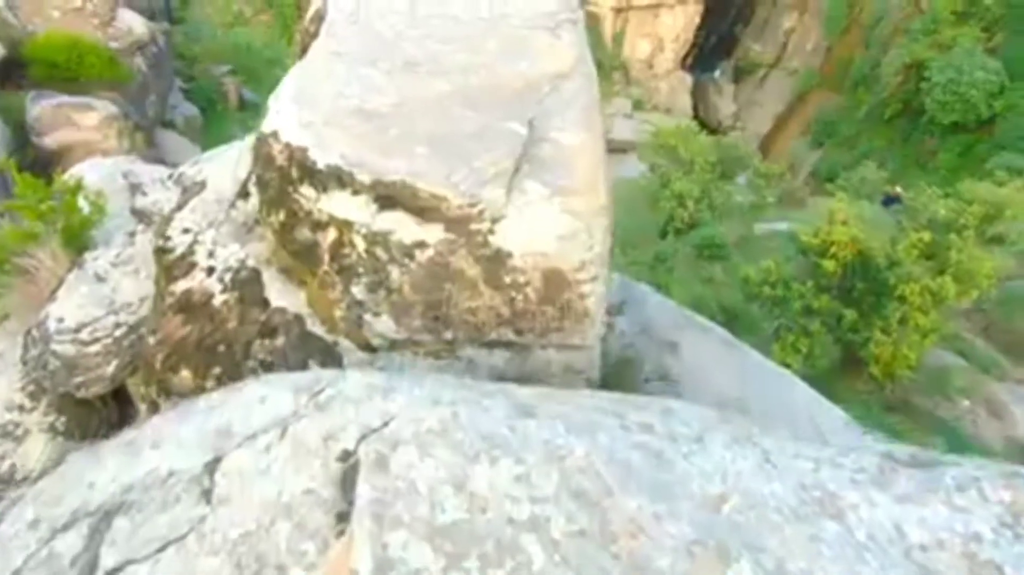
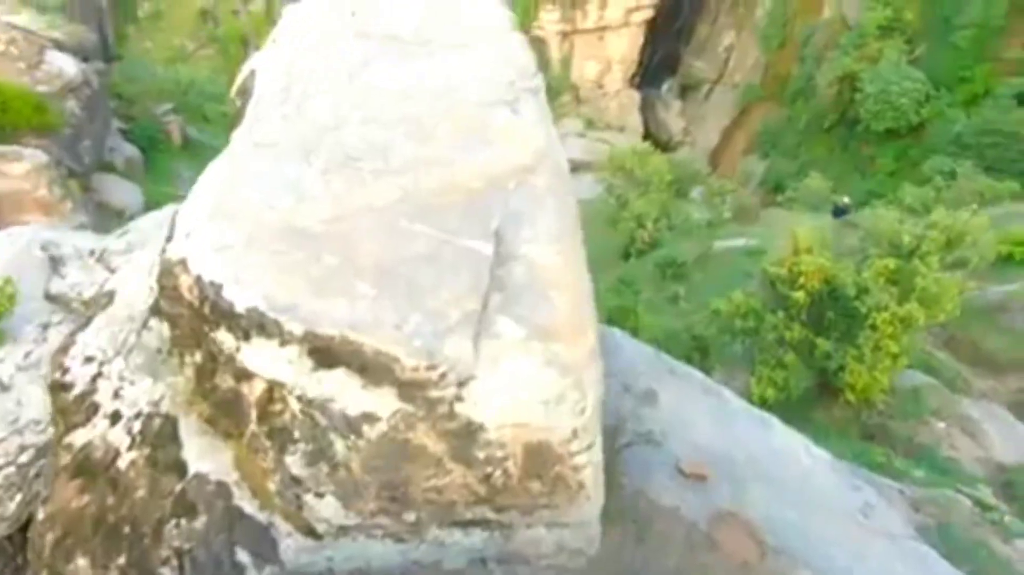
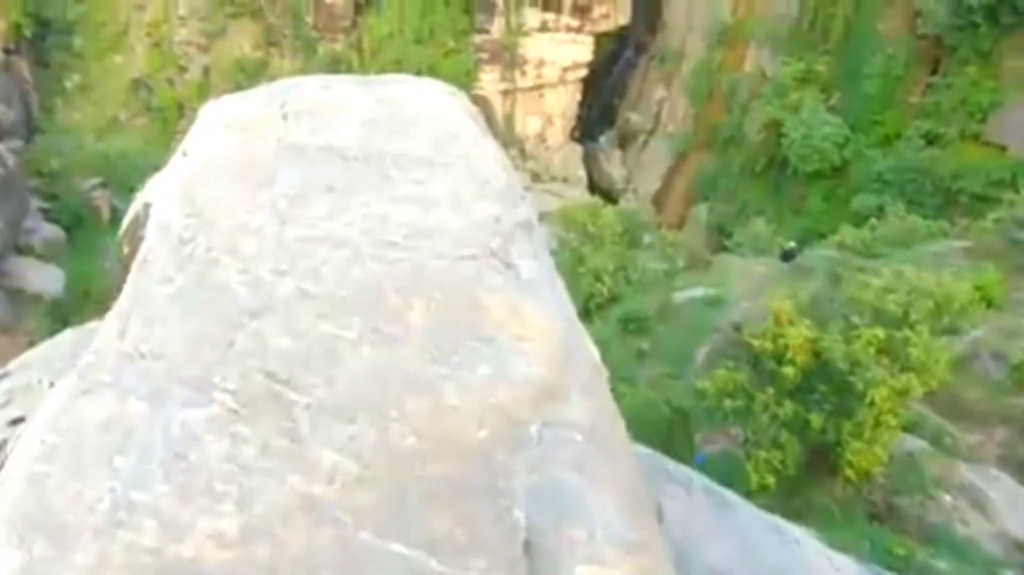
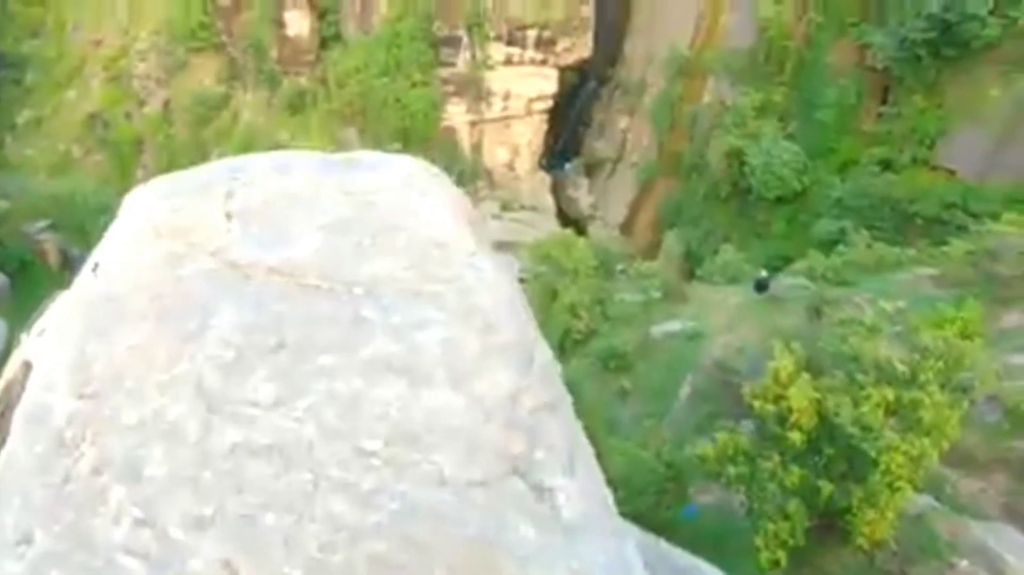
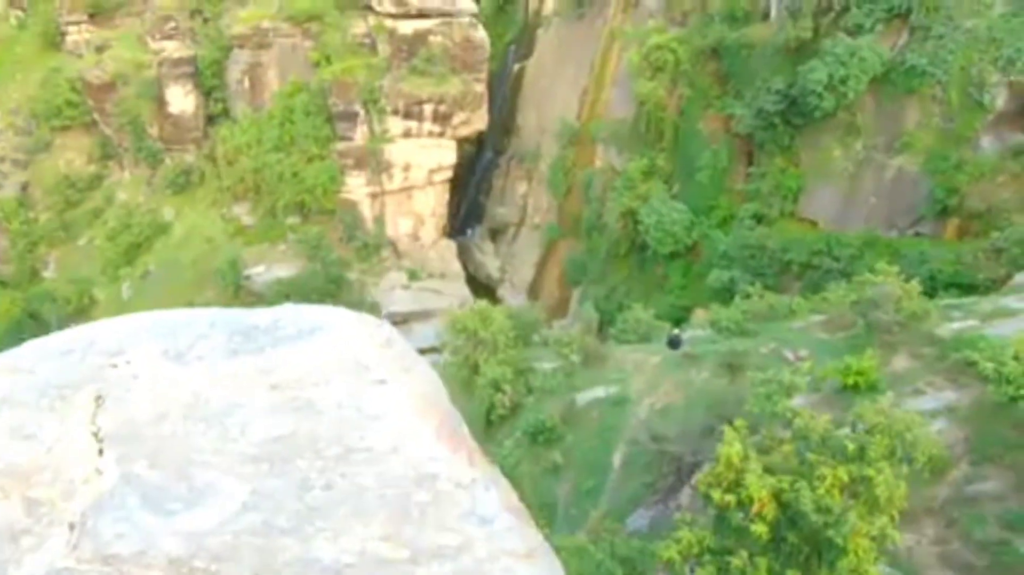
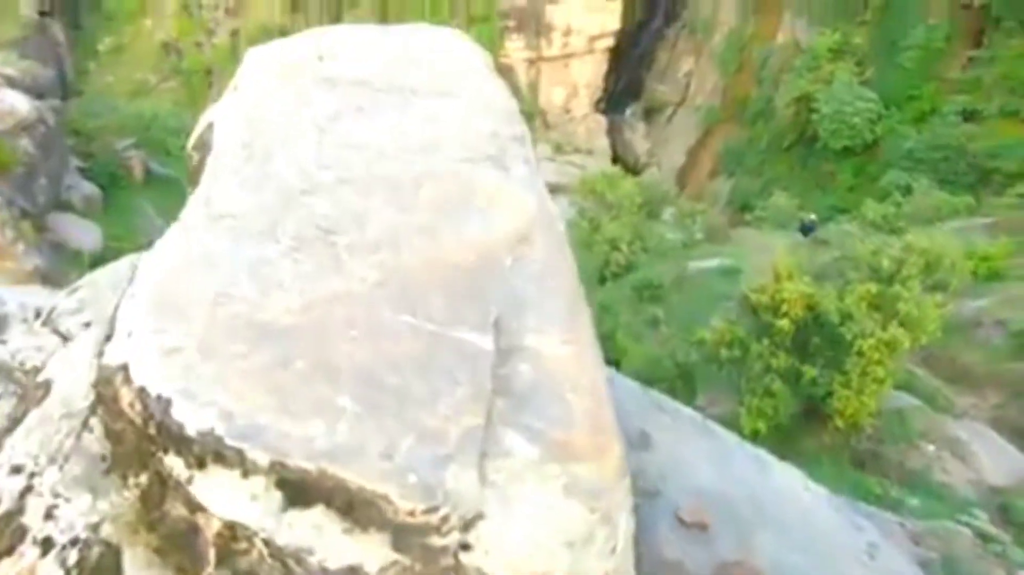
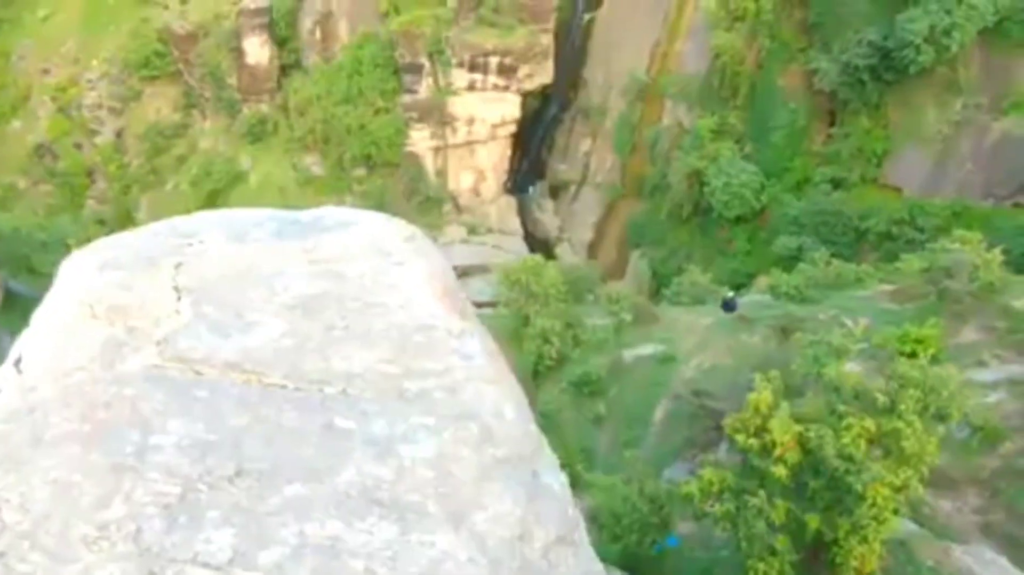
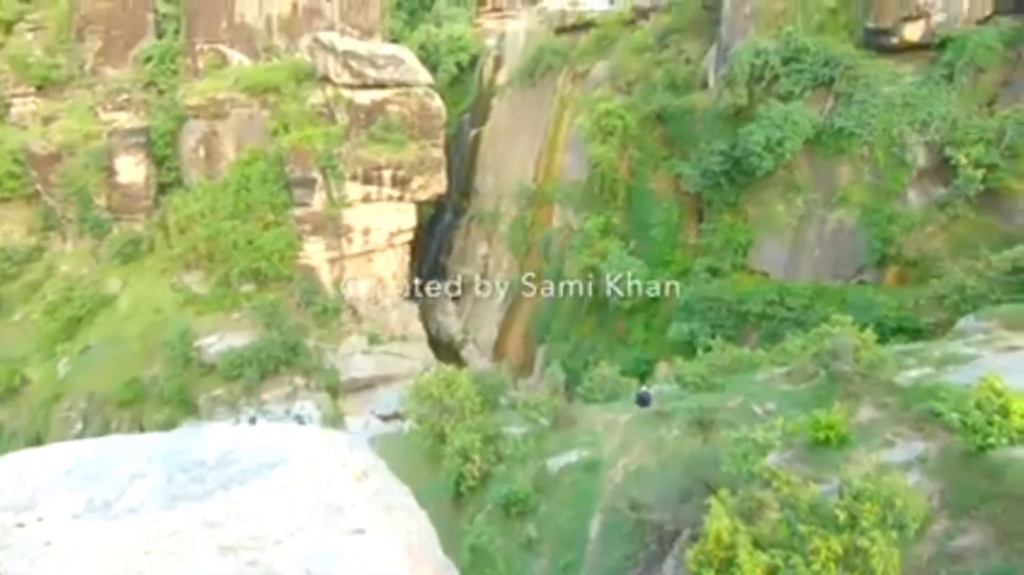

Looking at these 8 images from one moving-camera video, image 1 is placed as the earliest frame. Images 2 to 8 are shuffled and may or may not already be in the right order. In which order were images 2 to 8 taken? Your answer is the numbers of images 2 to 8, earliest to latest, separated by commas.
2, 6, 3, 4, 7, 5, 8
